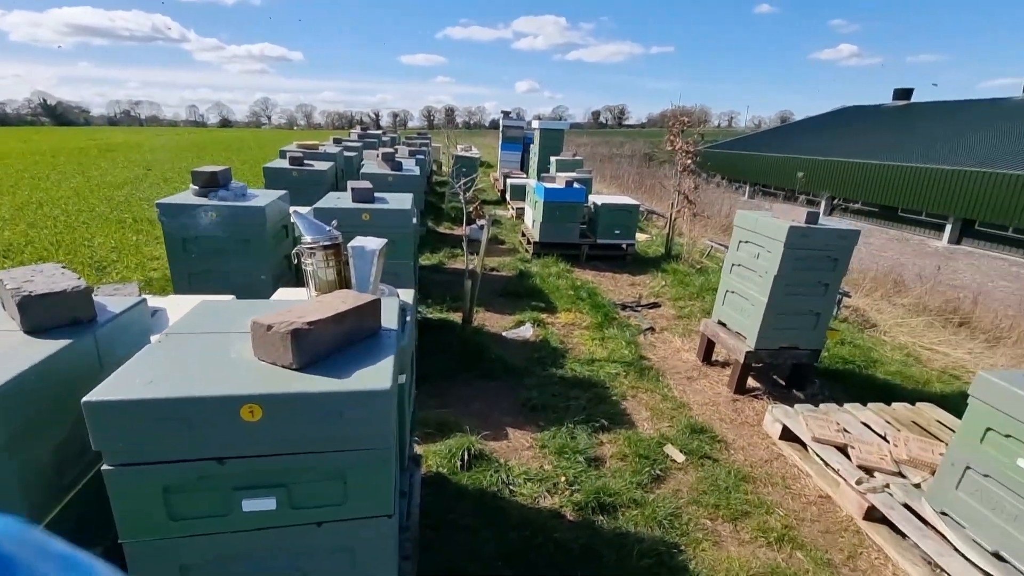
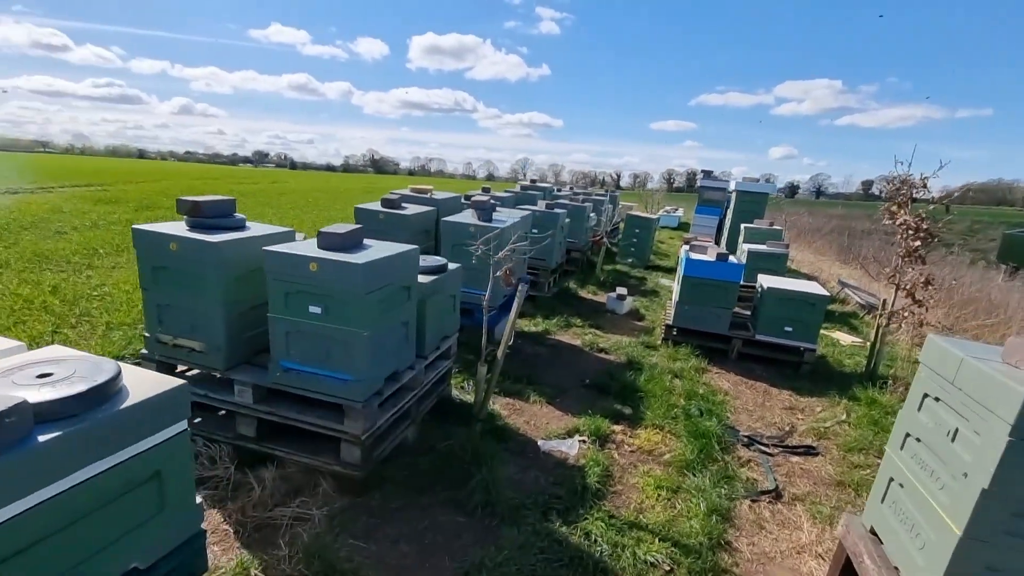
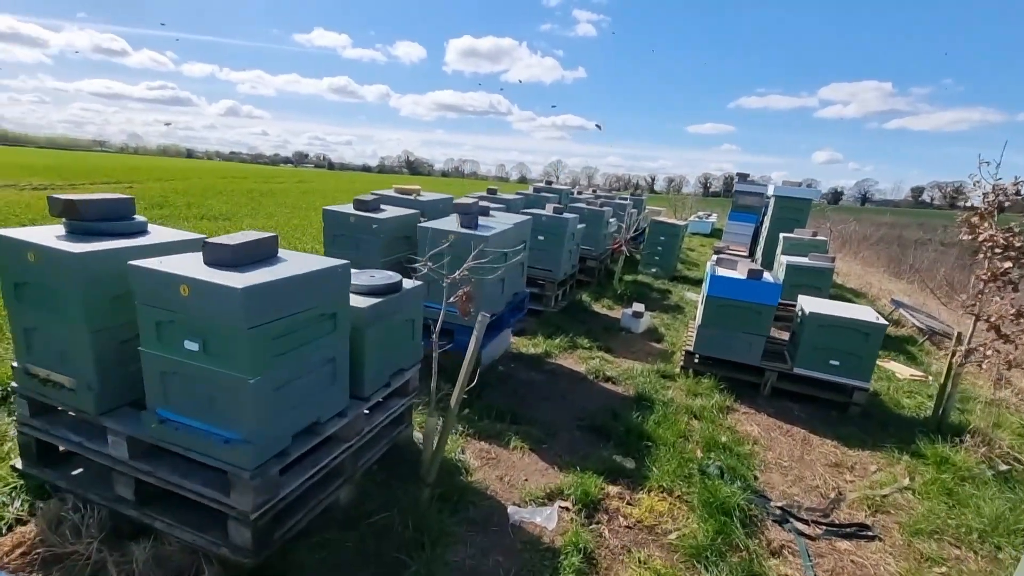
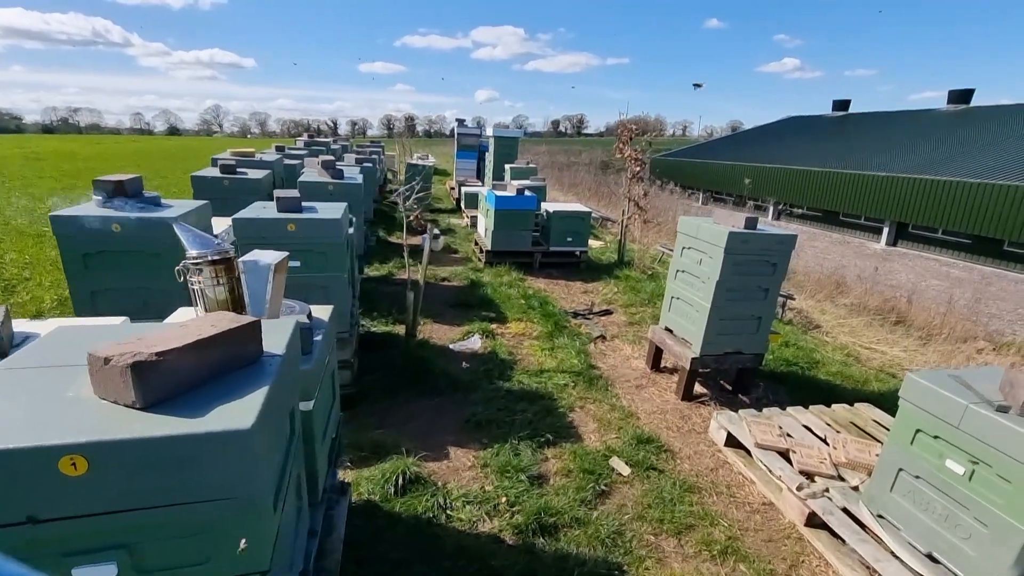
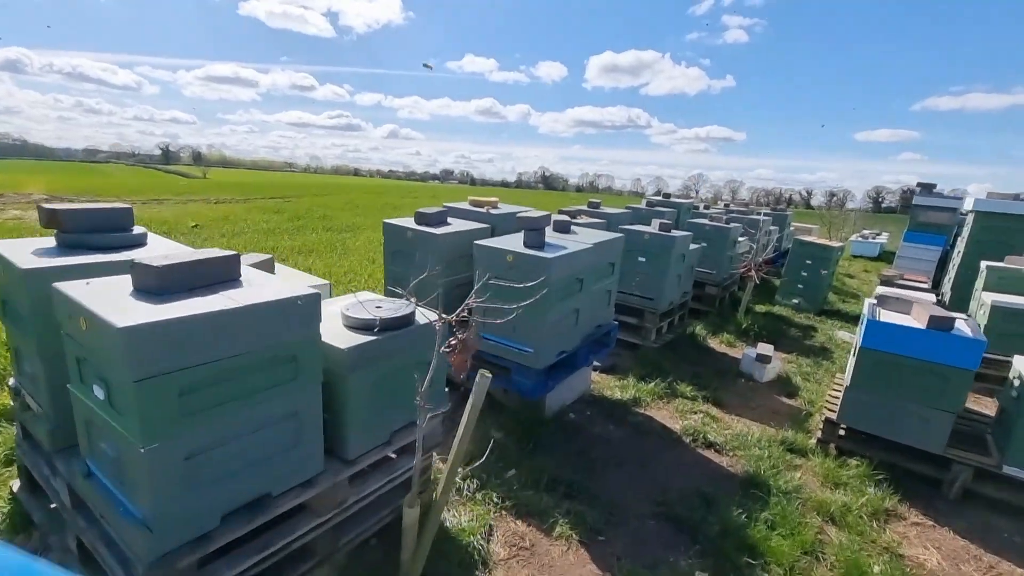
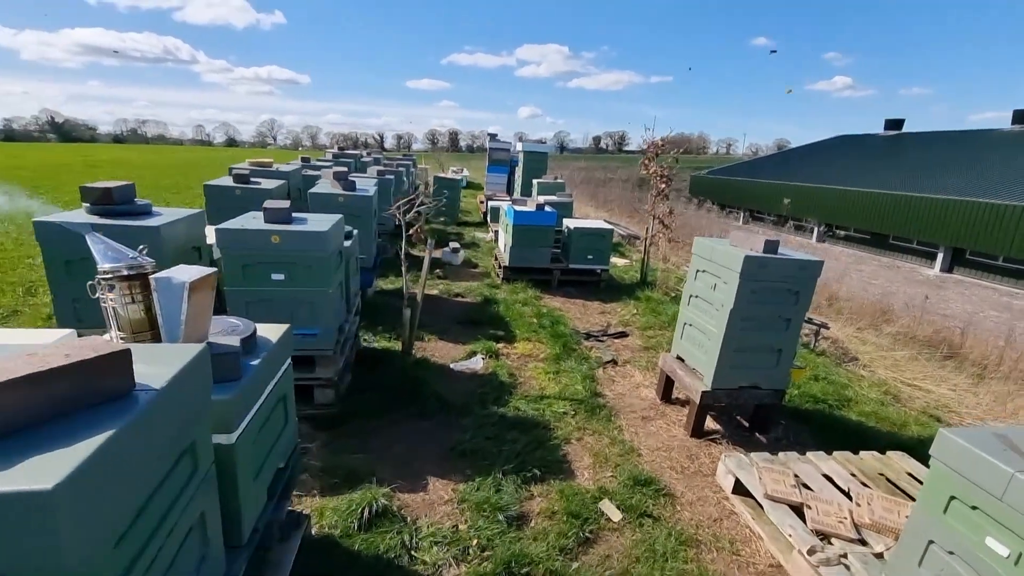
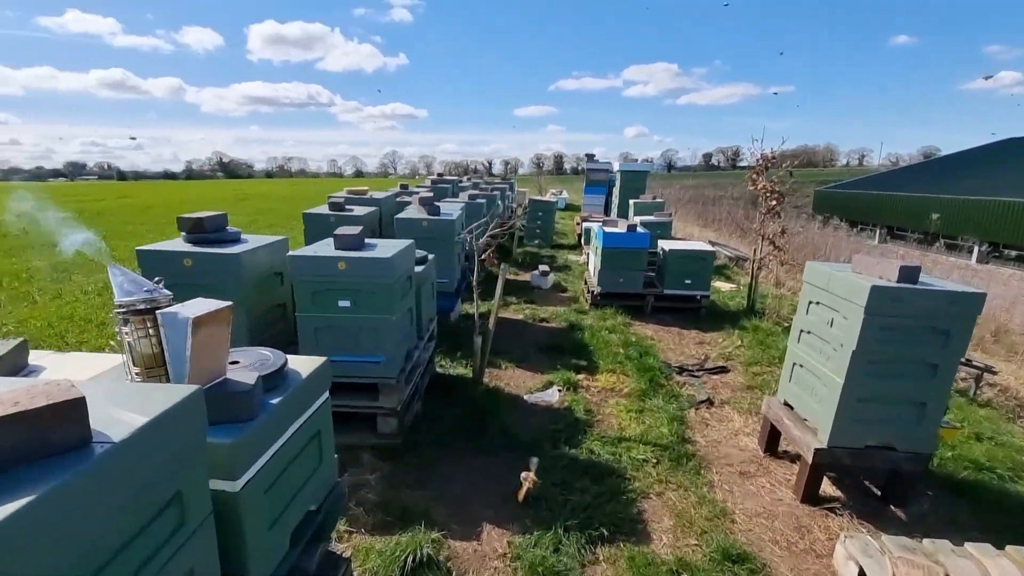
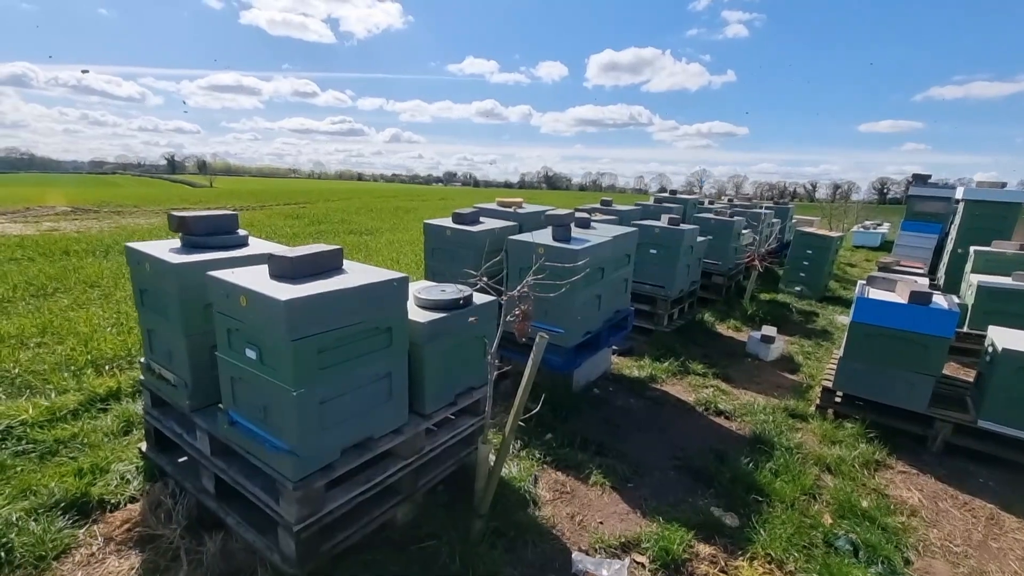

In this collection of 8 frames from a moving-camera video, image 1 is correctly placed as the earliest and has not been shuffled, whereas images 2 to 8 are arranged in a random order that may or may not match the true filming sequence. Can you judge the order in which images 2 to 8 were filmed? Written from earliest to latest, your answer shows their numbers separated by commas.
4, 6, 7, 2, 3, 8, 5
